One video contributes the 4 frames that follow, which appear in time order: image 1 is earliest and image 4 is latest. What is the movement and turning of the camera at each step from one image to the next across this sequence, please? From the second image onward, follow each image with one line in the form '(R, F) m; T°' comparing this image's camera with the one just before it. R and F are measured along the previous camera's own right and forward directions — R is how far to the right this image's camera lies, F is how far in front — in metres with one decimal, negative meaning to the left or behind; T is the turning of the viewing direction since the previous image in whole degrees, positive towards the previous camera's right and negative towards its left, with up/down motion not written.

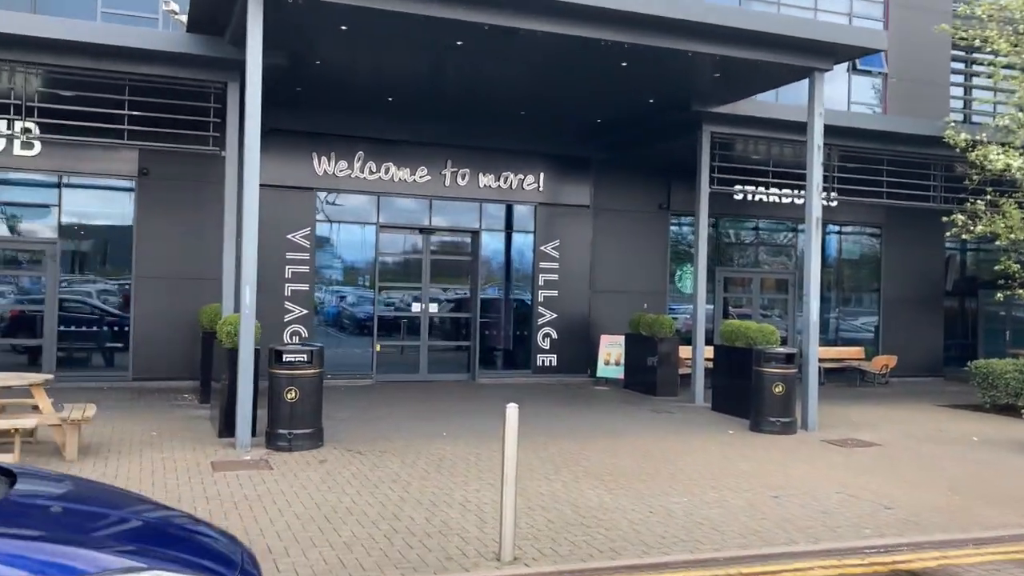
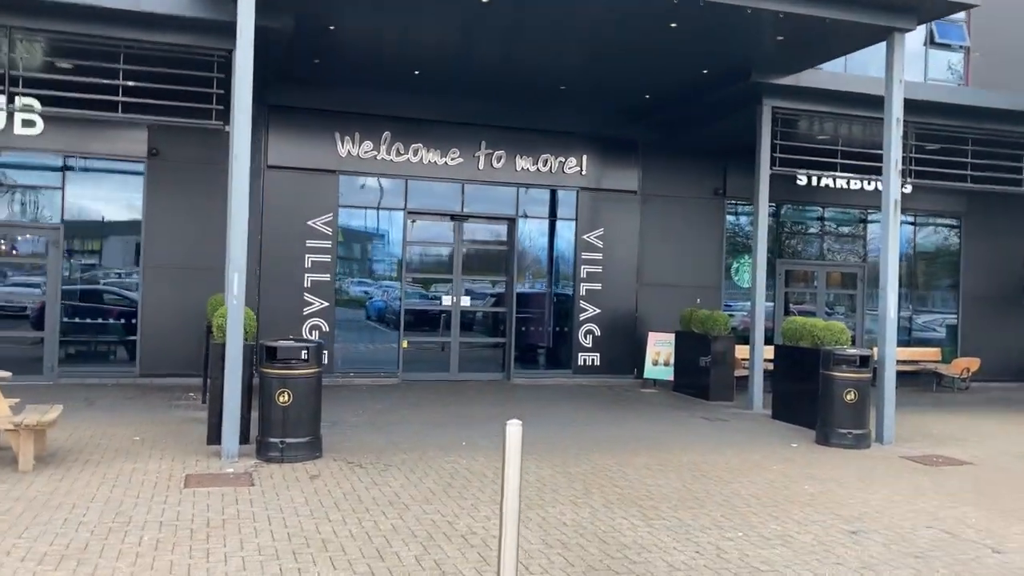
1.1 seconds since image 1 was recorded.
(+0.2, +1.2) m; -3°
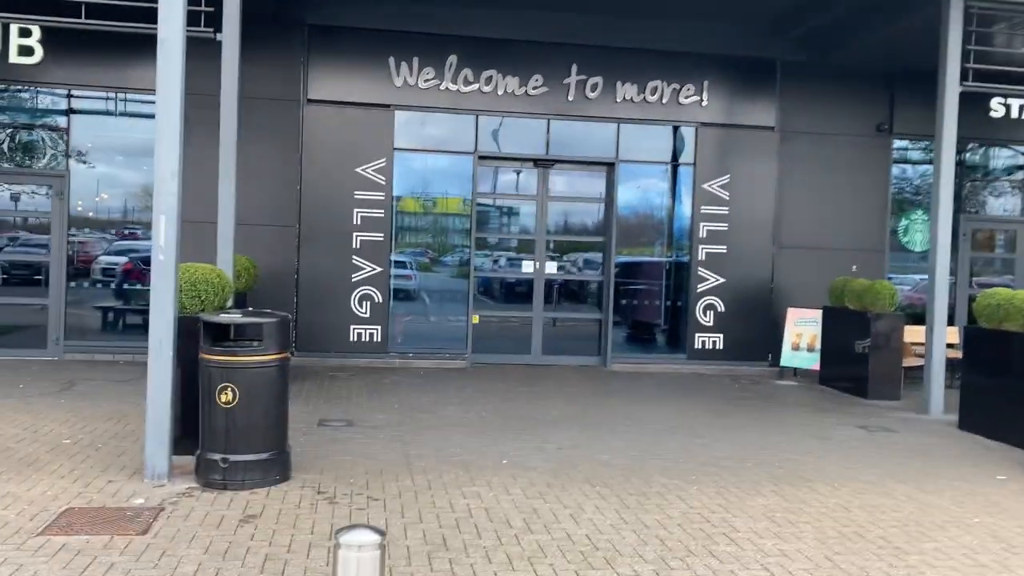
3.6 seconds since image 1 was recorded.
(+0.5, +2.7) m; -9°
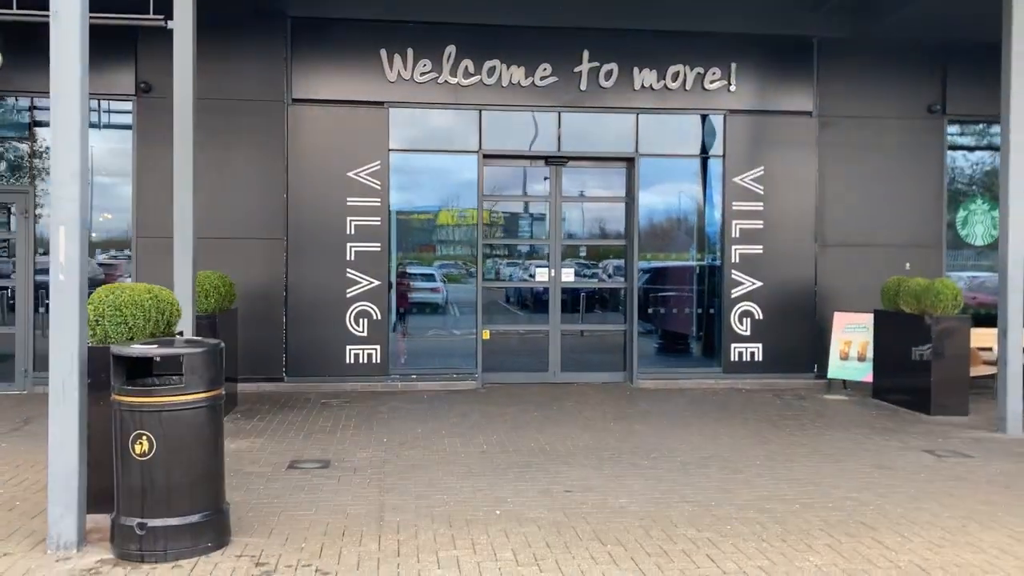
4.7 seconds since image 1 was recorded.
(+0.3, +1.1) m; -2°
